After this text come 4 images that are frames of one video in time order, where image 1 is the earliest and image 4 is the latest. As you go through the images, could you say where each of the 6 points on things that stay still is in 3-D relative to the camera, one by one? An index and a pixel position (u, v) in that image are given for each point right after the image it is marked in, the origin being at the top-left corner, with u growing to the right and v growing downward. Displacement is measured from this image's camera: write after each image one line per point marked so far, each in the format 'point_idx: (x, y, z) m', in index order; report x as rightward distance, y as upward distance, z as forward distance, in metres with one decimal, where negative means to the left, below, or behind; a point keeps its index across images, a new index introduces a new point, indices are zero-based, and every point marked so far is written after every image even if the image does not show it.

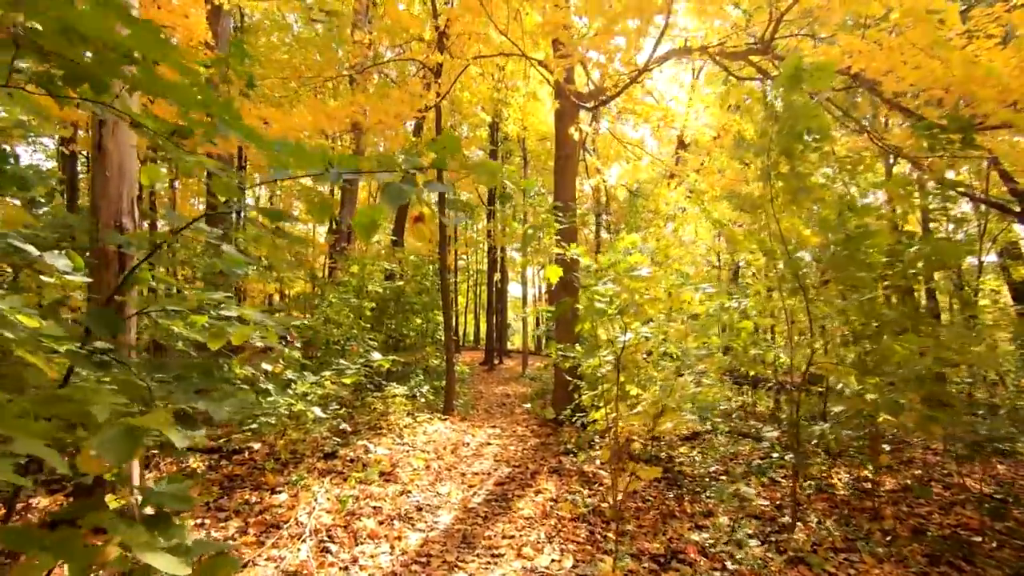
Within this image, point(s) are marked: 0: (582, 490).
0: (+0.6, -1.6, +4.5) m
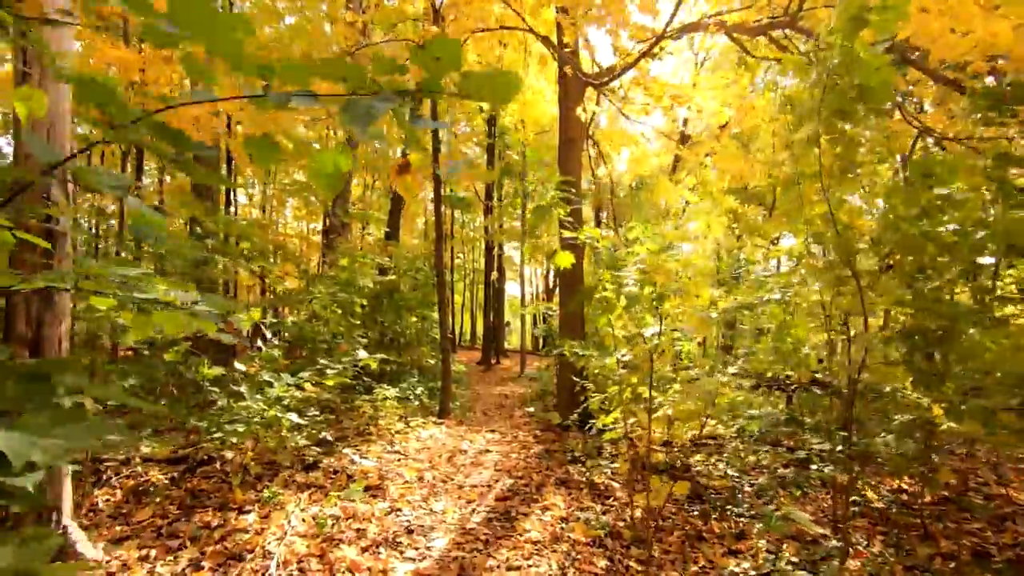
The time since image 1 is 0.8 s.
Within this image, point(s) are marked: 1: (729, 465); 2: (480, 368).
0: (+0.6, -1.5, +4.0) m
1: (+1.8, -1.5, +4.7) m
2: (-1.0, -2.5, +17.8) m
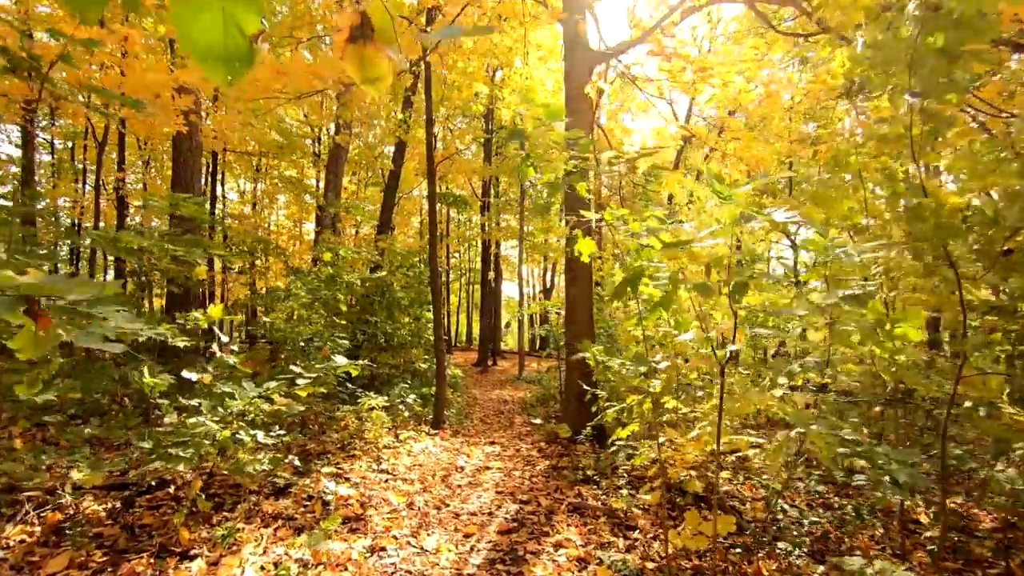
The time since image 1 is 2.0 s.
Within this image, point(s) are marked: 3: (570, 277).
0: (+0.6, -1.5, +3.4) m
1: (+1.8, -1.4, +4.1) m
2: (-1.1, -2.5, +17.1) m
3: (+0.6, +0.1, +6.2) m
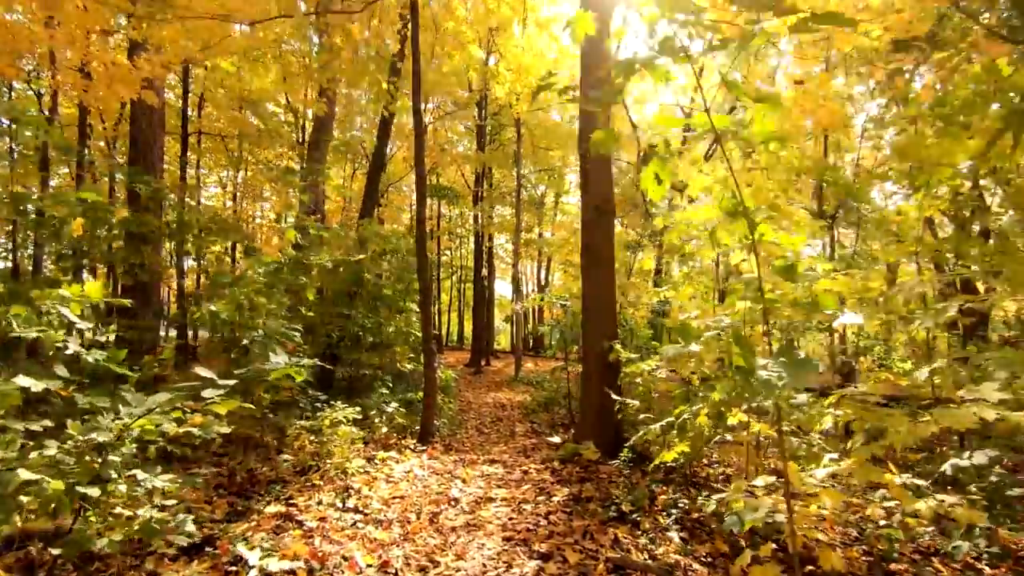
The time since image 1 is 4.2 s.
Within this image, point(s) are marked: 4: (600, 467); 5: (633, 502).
0: (+0.7, -1.4, +2.3) m
1: (+1.9, -1.3, +3.0) m
2: (-1.2, -2.3, +16.0) m
3: (+0.7, +0.3, +5.1) m
4: (+0.7, -1.3, +4.3) m
5: (+0.8, -1.3, +3.5) m
